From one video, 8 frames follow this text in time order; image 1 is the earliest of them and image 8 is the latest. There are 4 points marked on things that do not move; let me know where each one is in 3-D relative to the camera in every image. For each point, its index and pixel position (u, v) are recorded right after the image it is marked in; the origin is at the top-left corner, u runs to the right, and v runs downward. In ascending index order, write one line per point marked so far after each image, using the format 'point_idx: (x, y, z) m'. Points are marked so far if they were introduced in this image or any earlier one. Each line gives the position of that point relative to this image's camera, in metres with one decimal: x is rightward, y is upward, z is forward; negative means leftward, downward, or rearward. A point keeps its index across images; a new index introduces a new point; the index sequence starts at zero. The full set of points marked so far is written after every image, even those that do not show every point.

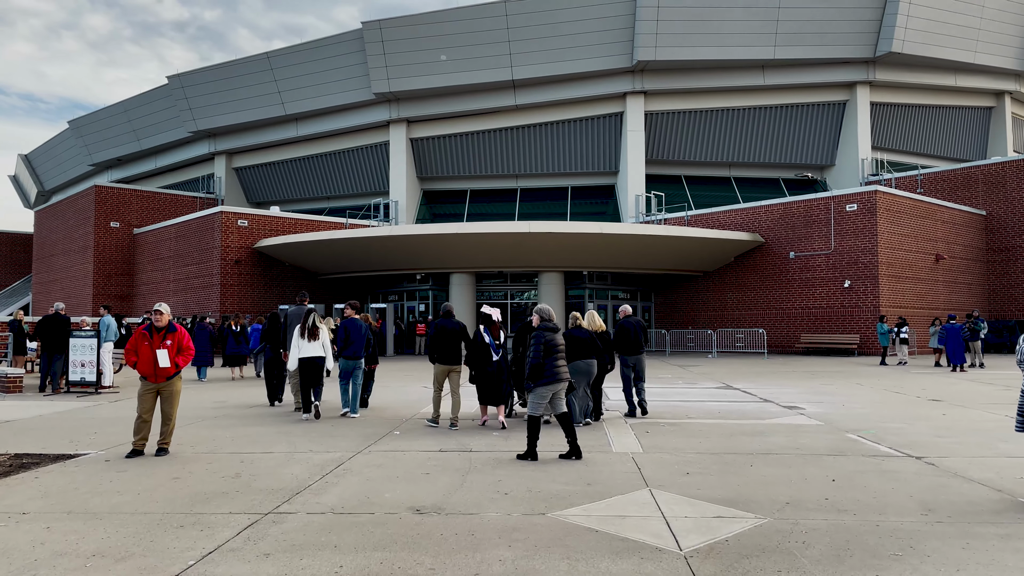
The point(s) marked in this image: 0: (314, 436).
0: (-2.2, -1.6, +8.6) m
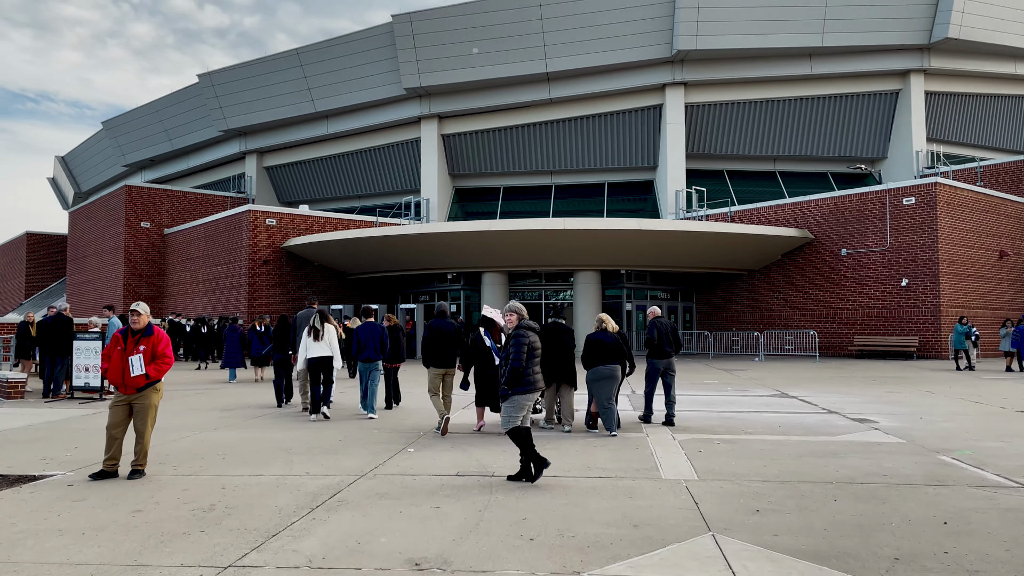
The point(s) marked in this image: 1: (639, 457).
0: (-1.9, -1.5, +7.6) m
1: (+1.1, -1.5, +7.1) m
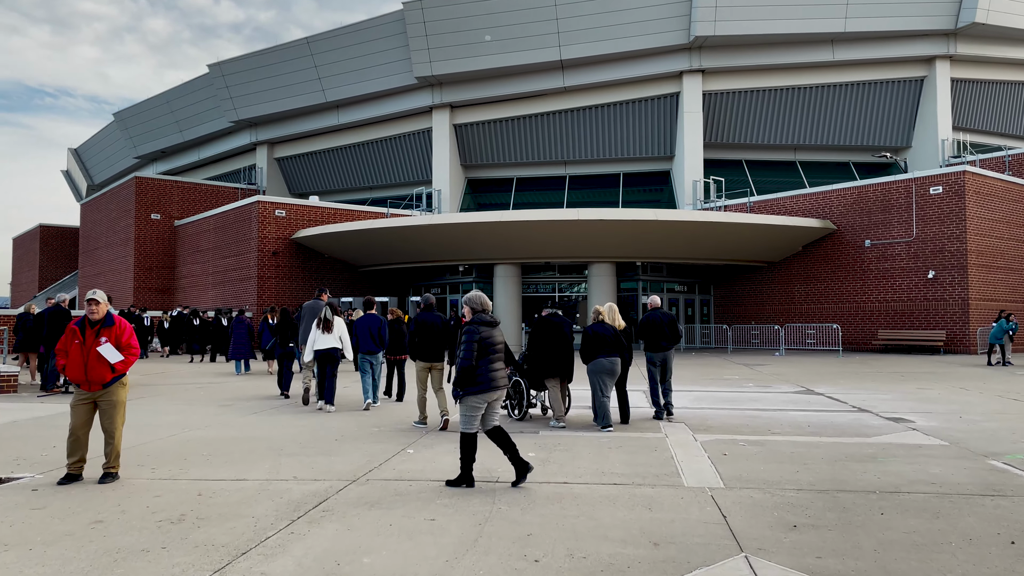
0: (-1.8, -1.4, +7.0) m
1: (+1.2, -1.4, +6.5) m
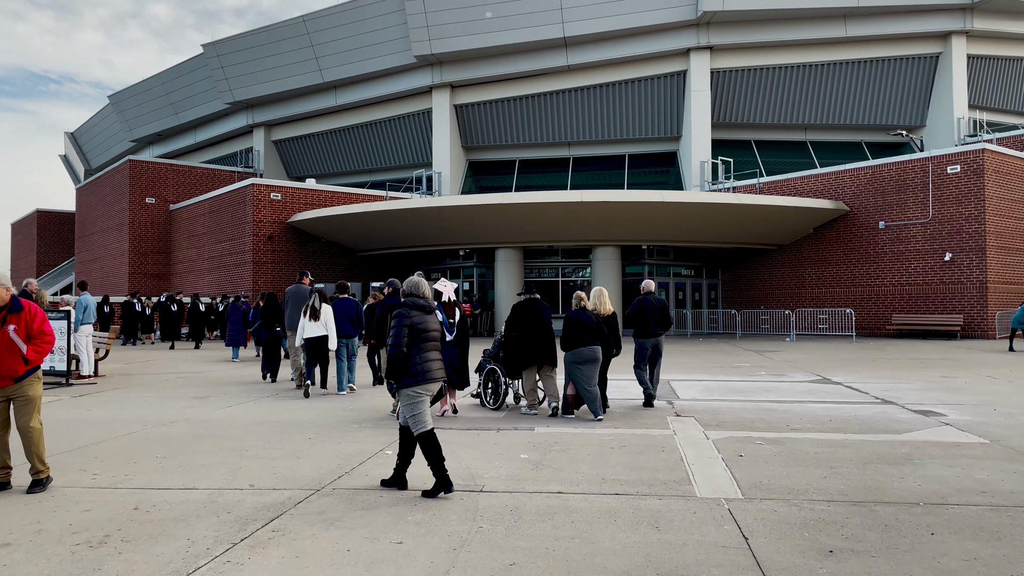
0: (-1.9, -1.3, +6.3) m
1: (+1.1, -1.3, +5.7) m
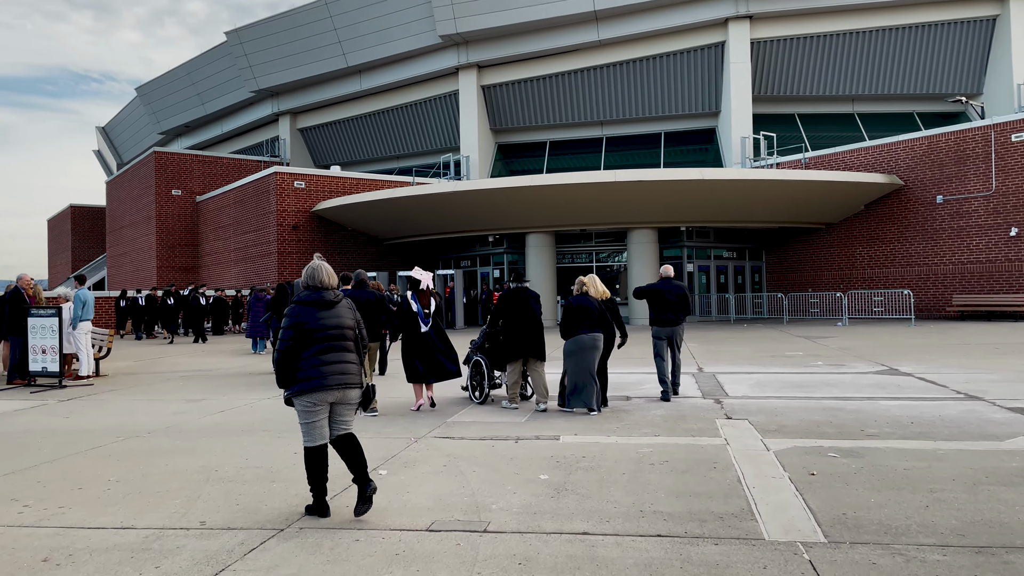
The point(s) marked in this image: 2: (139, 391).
0: (-1.8, -1.2, +5.3) m
1: (+1.2, -1.2, +4.6) m
2: (-4.8, -1.3, +10.0) m
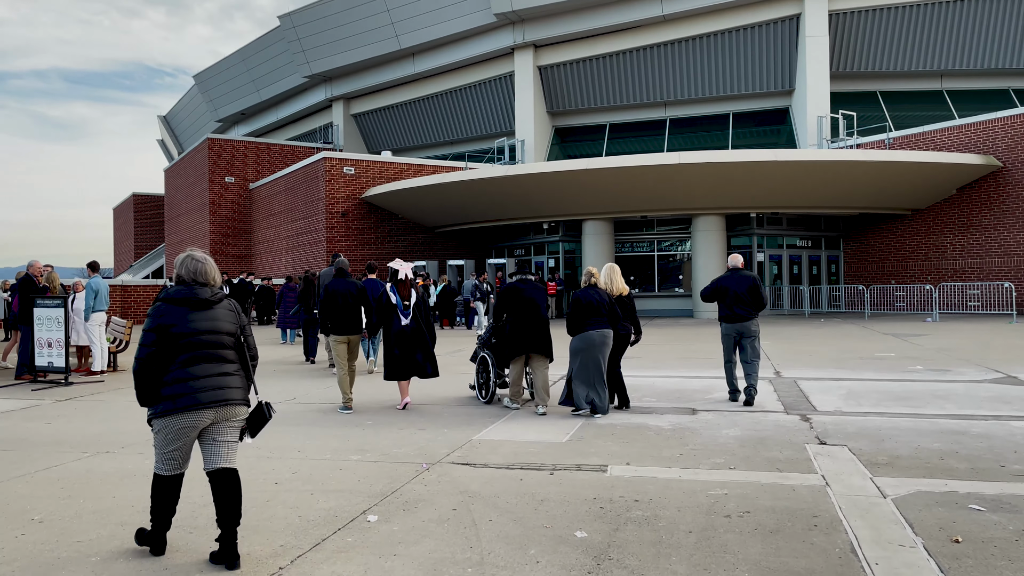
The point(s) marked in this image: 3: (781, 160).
0: (-1.6, -1.2, +4.2) m
1: (+1.3, -1.1, +3.3) m
2: (-4.2, -1.2, +9.1) m
3: (+6.6, +3.1, +19.2) m
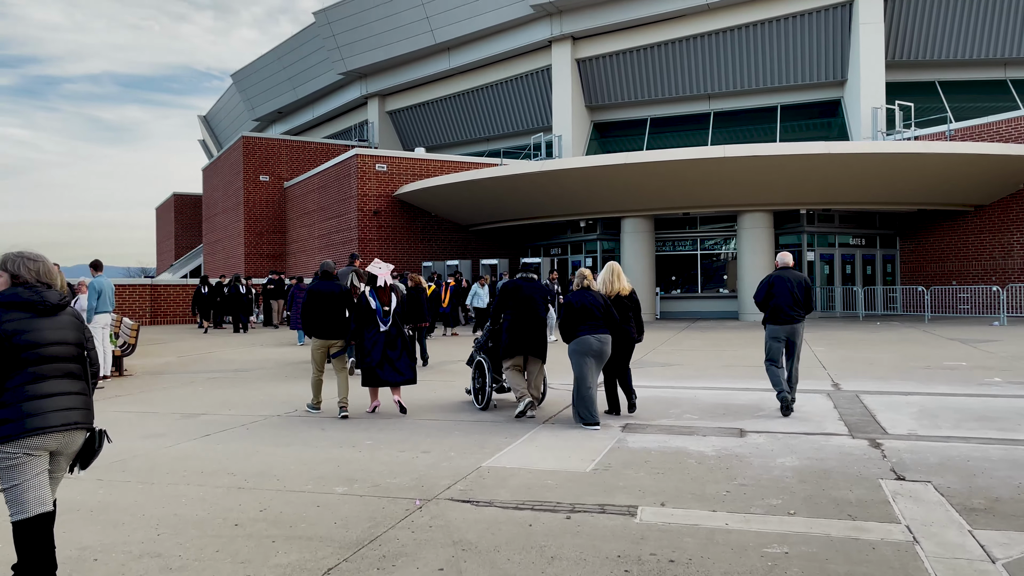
0: (-1.6, -1.2, +3.5) m
1: (+1.3, -1.2, +2.4) m
2: (-4.0, -1.2, +8.5) m
3: (+7.4, +3.1, +18.0) m
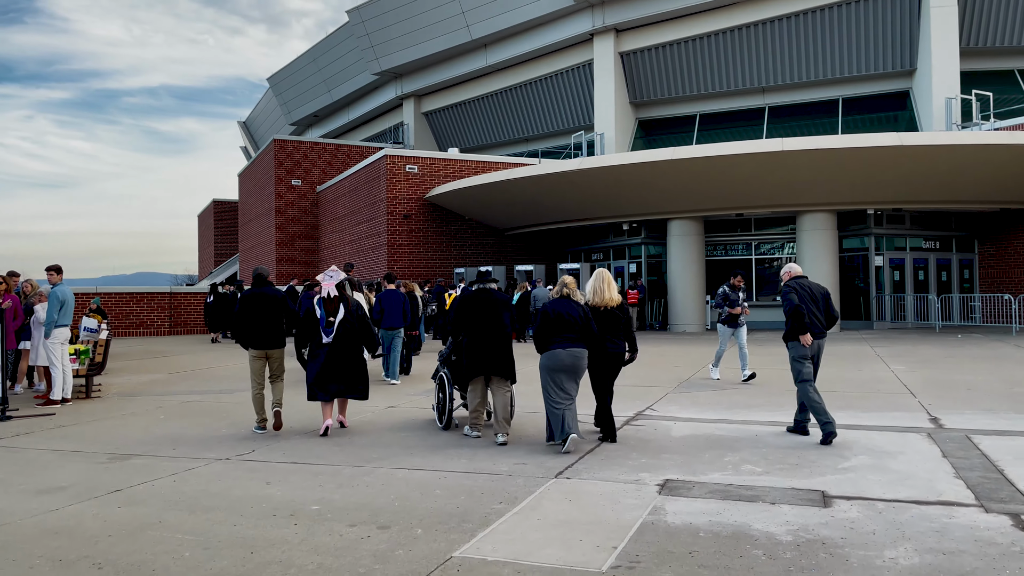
0: (-1.8, -1.2, +2.0) m
1: (+1.0, -1.2, +0.8) m
2: (-3.8, -1.3, +7.2) m
3: (+8.1, +2.9, +16.0) m
